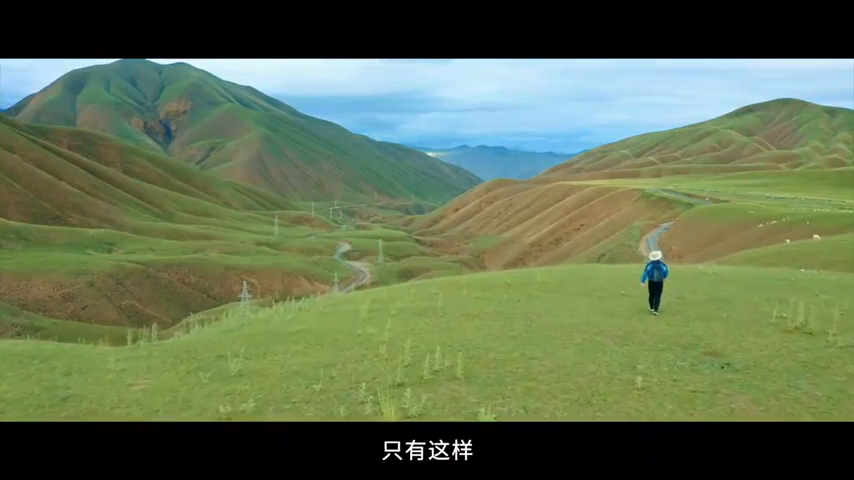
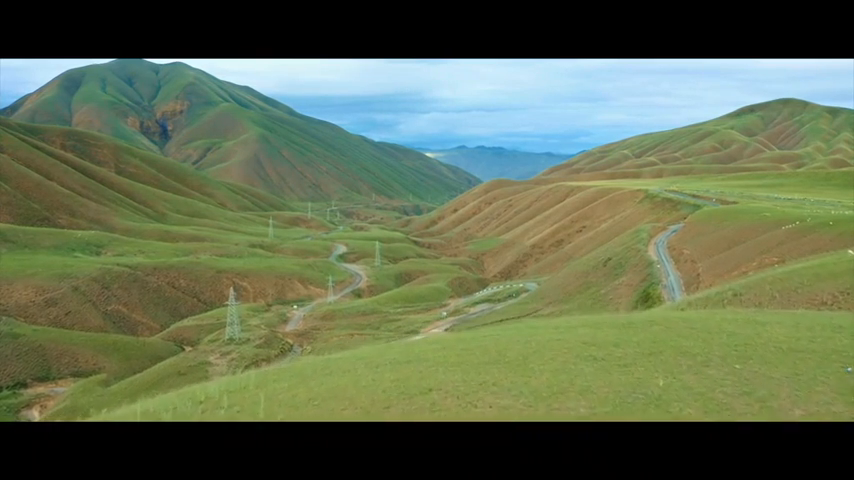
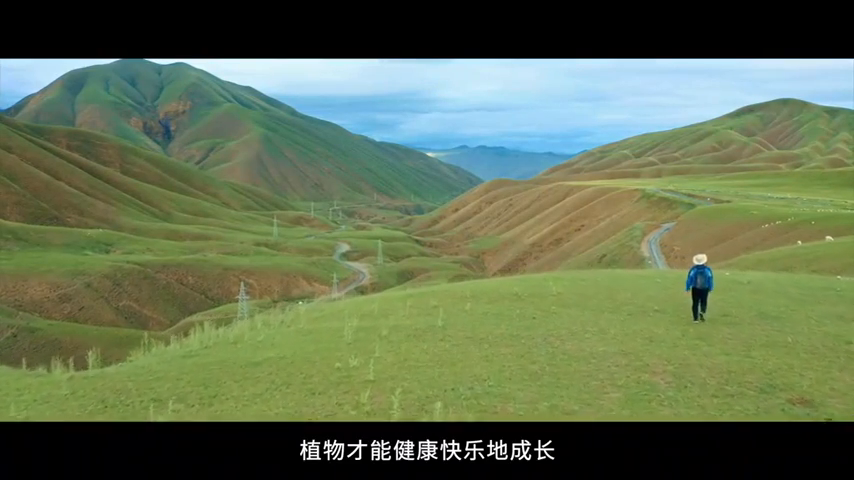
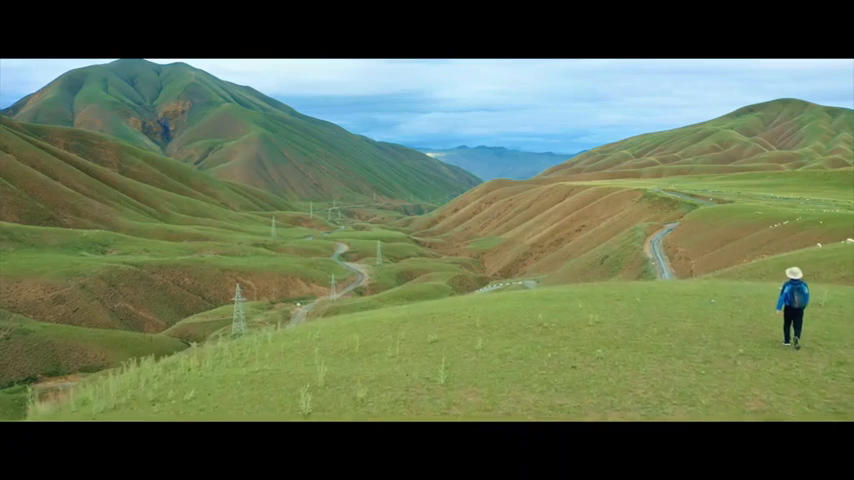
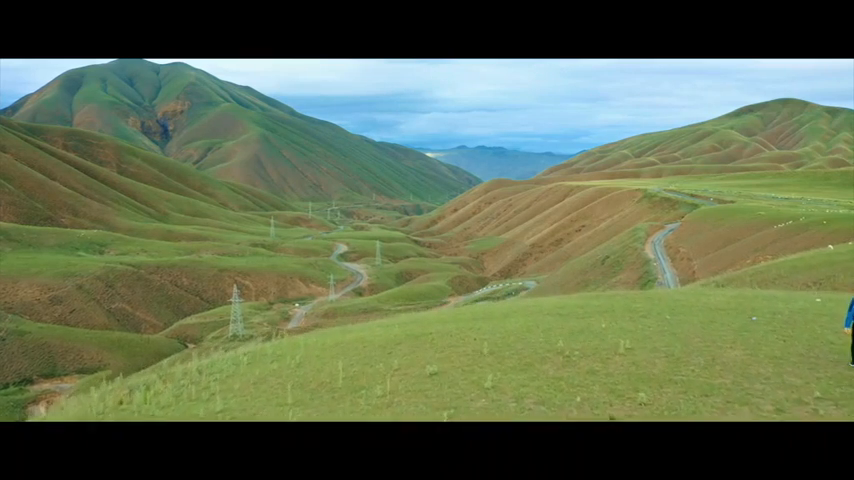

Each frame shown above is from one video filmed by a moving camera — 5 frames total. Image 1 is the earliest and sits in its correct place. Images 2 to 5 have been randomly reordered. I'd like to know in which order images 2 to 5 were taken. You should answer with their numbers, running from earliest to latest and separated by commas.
3, 4, 5, 2
